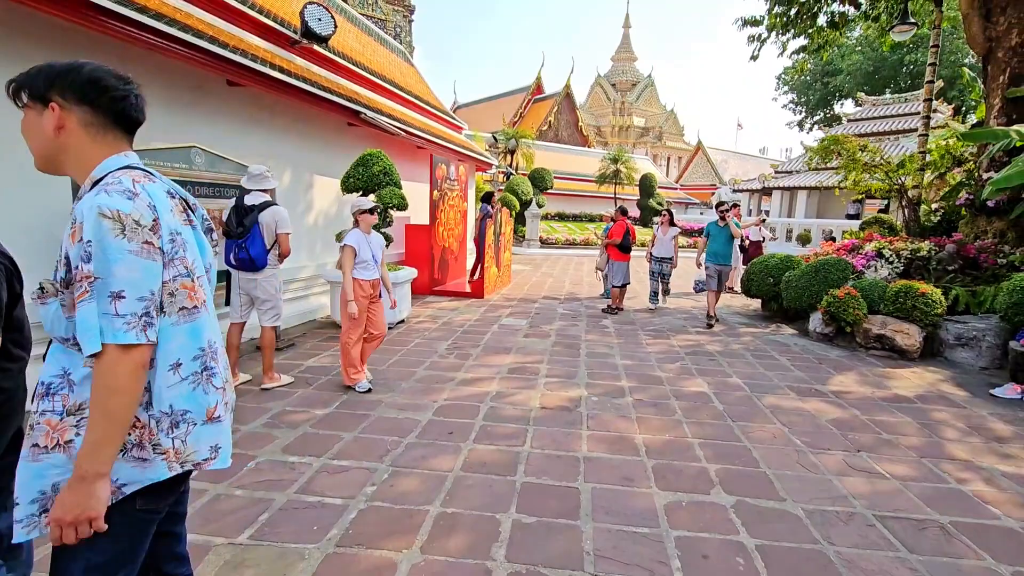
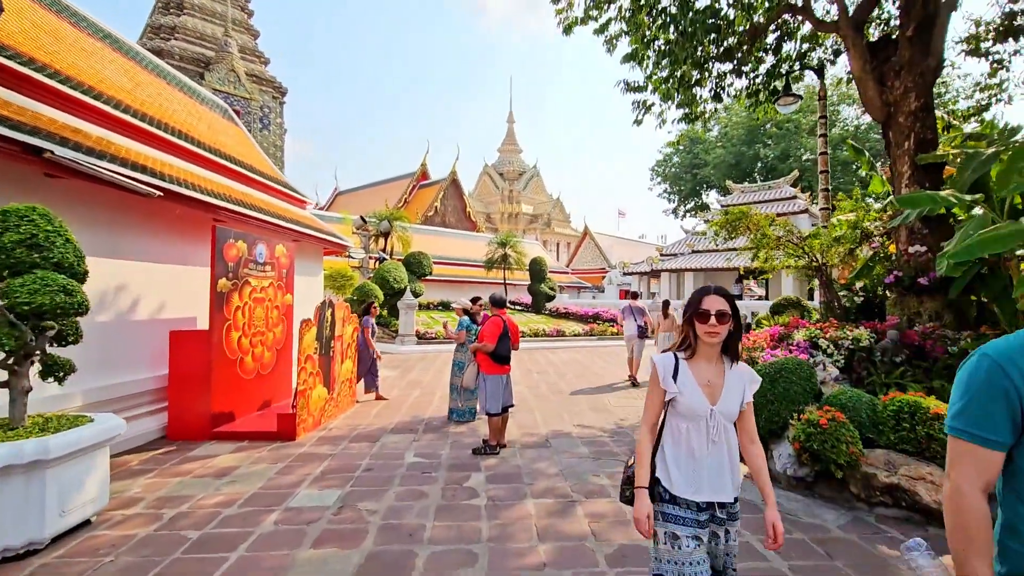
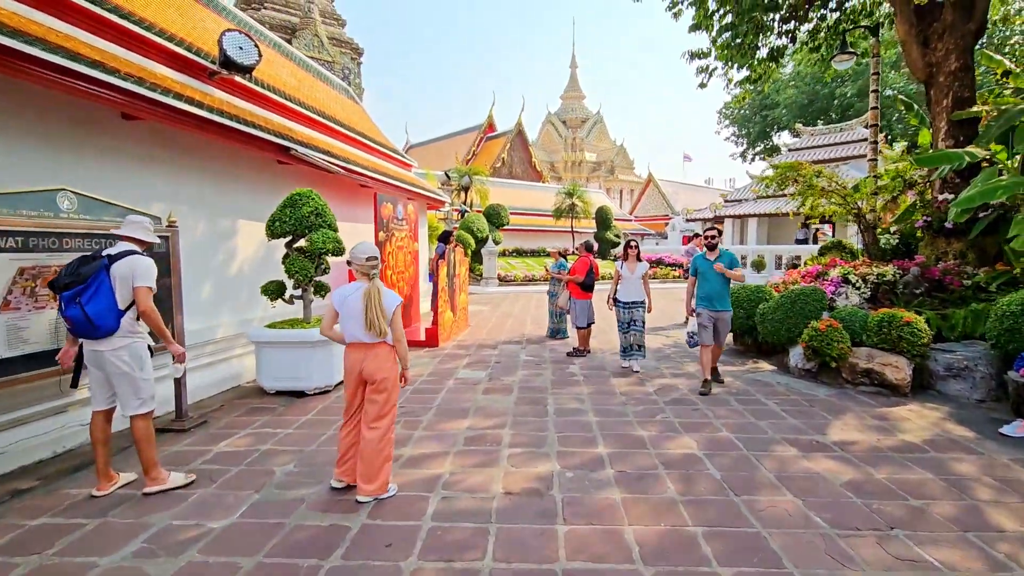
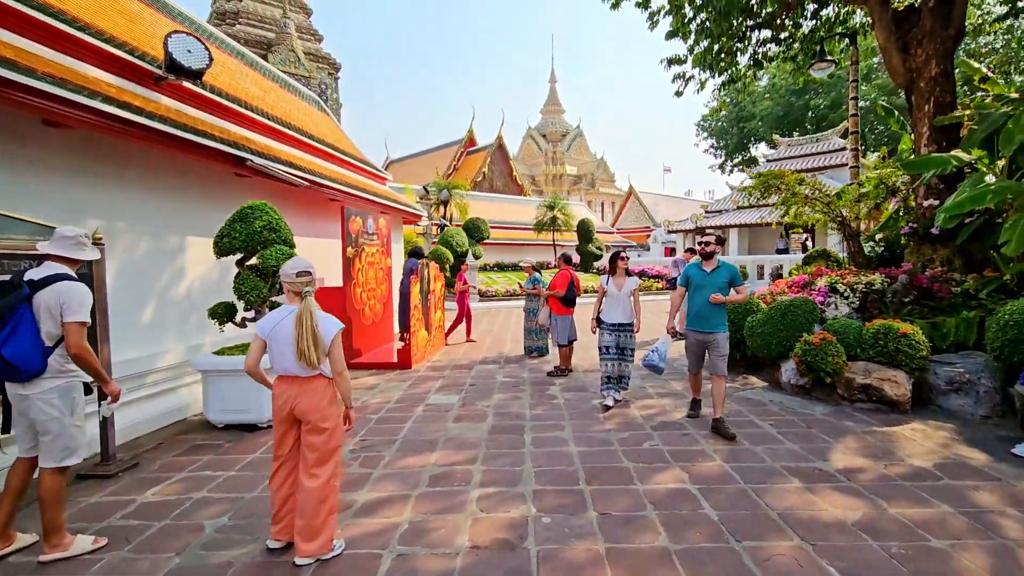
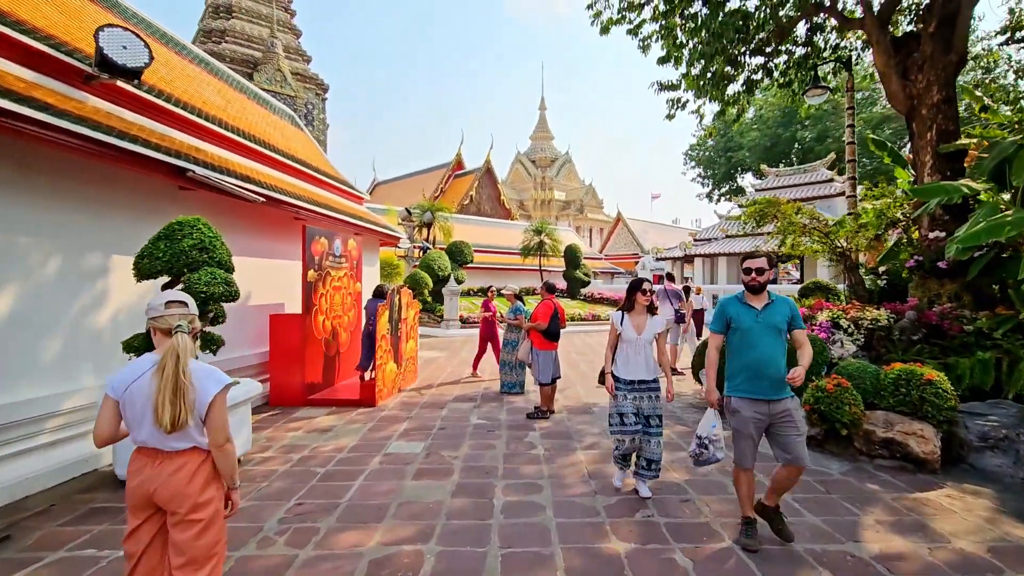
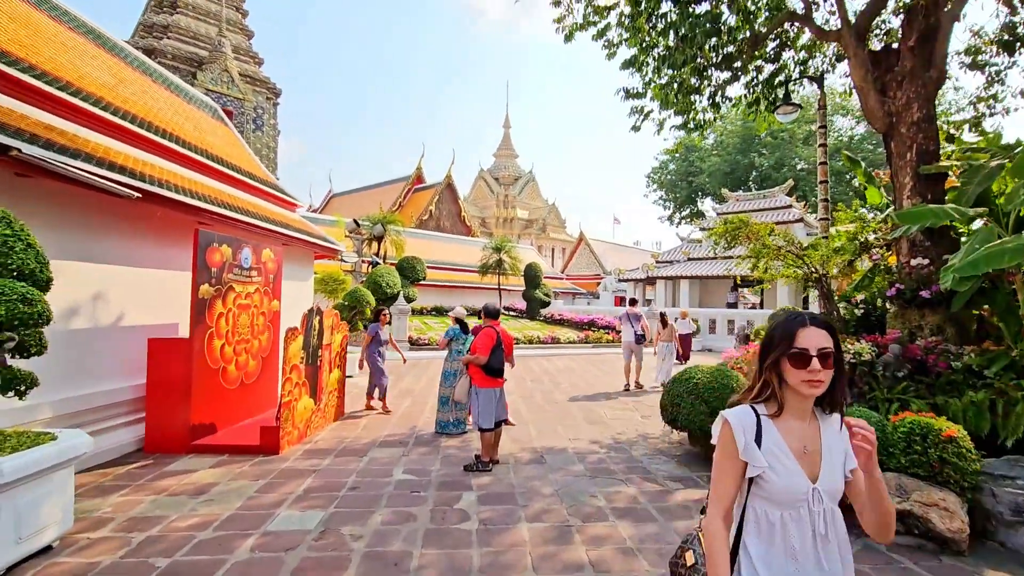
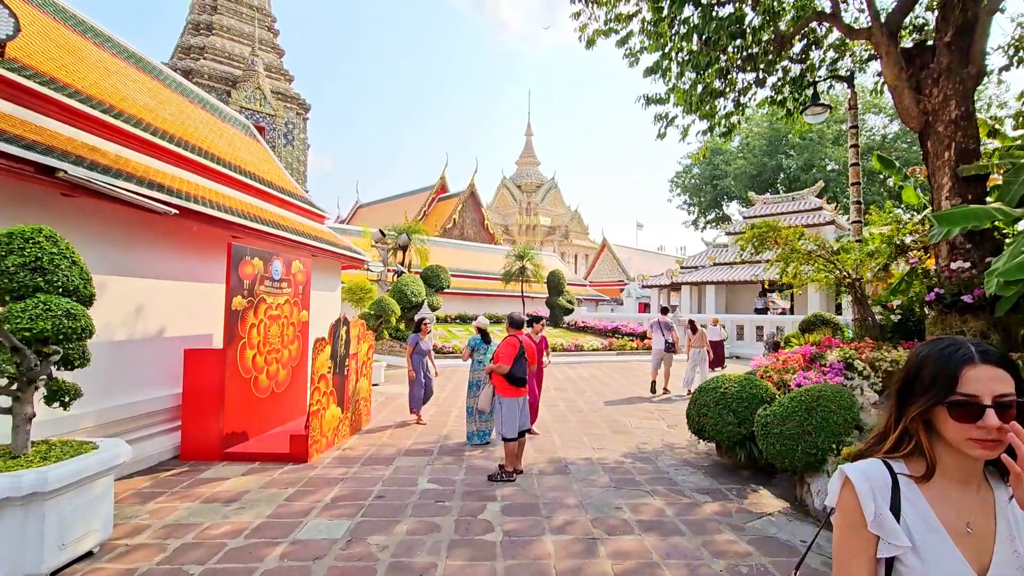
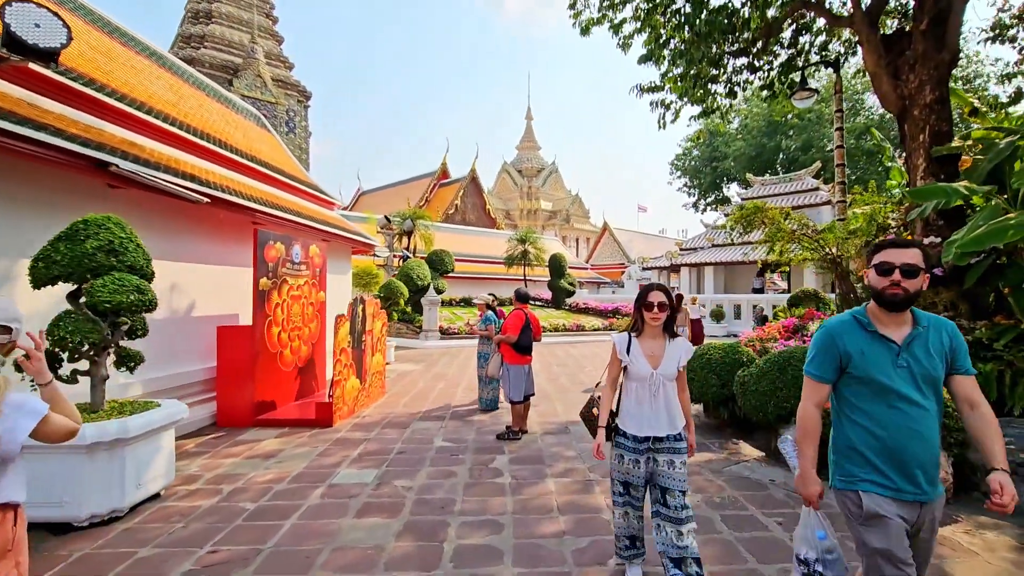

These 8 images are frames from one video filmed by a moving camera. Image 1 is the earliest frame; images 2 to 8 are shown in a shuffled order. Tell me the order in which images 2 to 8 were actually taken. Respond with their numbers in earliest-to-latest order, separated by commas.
3, 4, 5, 8, 2, 6, 7
